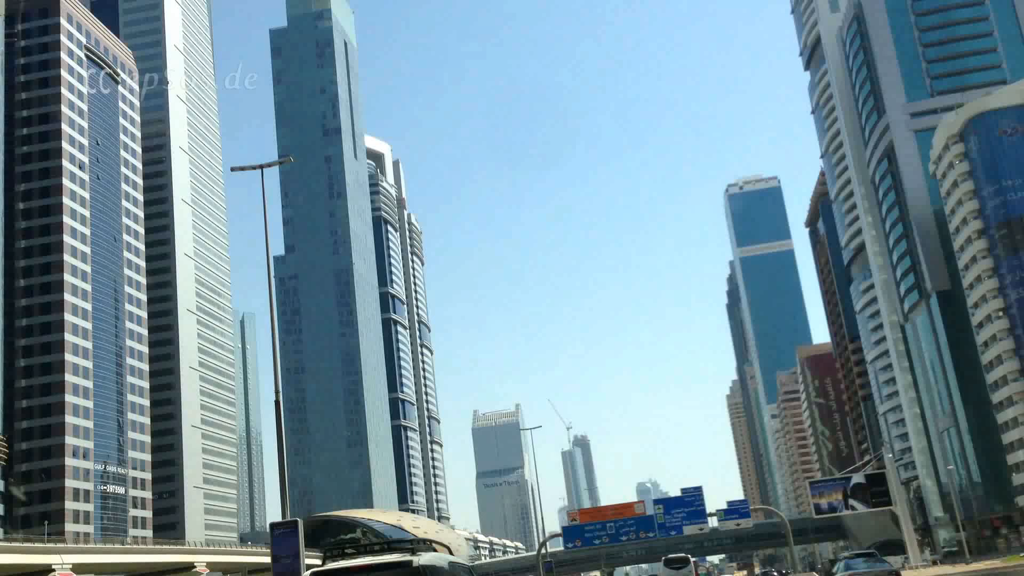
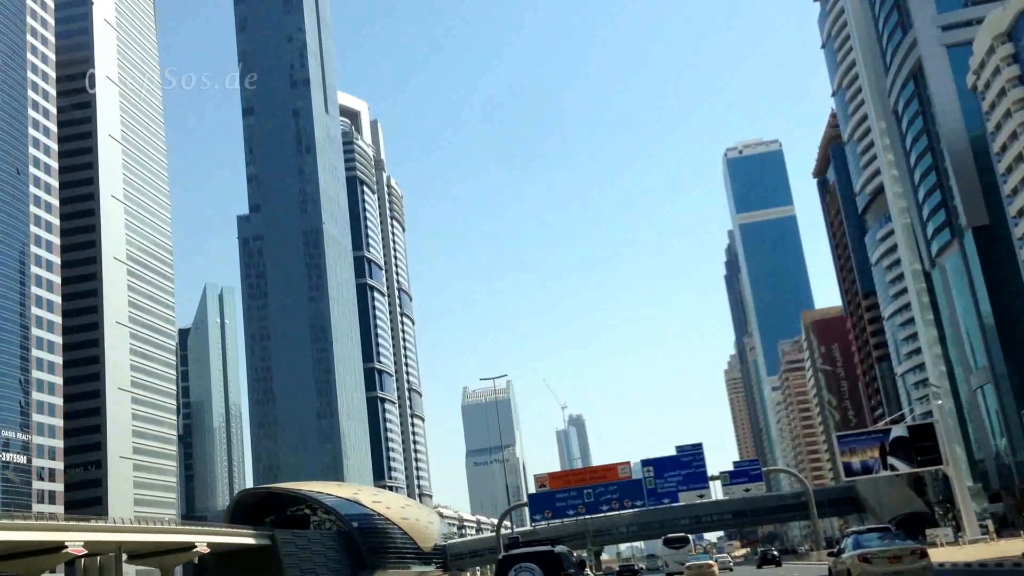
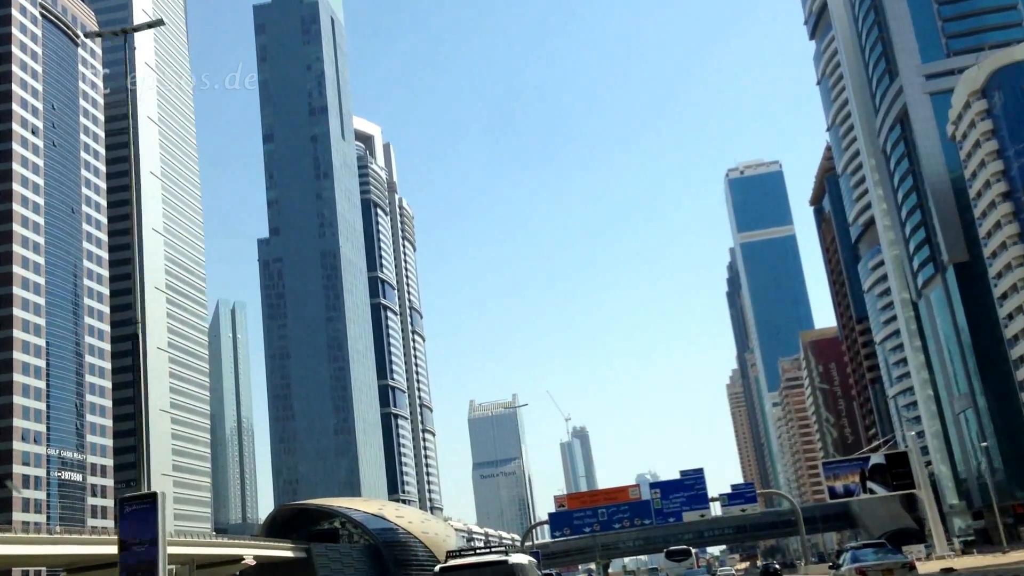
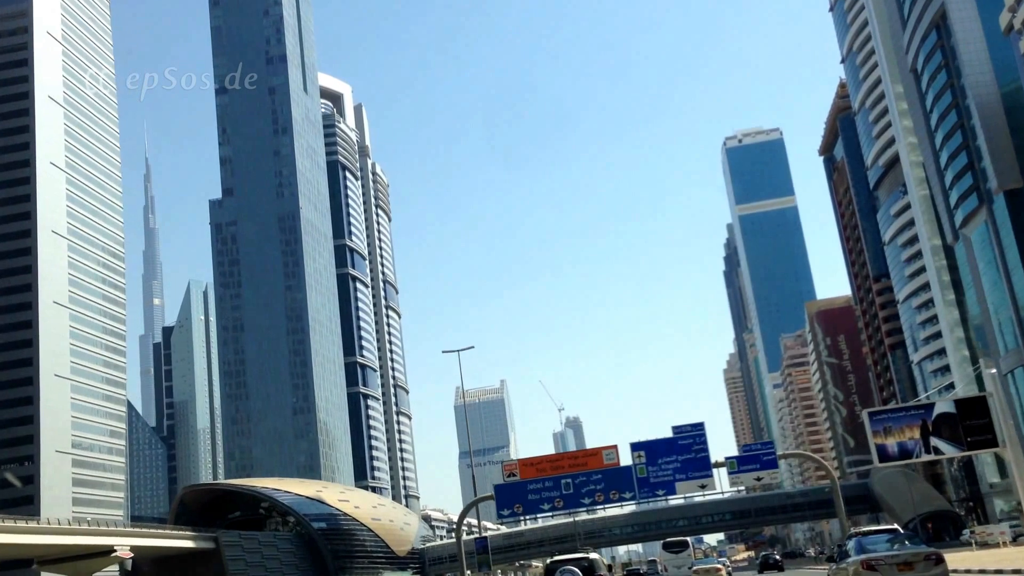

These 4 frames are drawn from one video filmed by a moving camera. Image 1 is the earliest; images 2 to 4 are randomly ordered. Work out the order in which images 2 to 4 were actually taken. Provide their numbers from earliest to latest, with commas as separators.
3, 2, 4
